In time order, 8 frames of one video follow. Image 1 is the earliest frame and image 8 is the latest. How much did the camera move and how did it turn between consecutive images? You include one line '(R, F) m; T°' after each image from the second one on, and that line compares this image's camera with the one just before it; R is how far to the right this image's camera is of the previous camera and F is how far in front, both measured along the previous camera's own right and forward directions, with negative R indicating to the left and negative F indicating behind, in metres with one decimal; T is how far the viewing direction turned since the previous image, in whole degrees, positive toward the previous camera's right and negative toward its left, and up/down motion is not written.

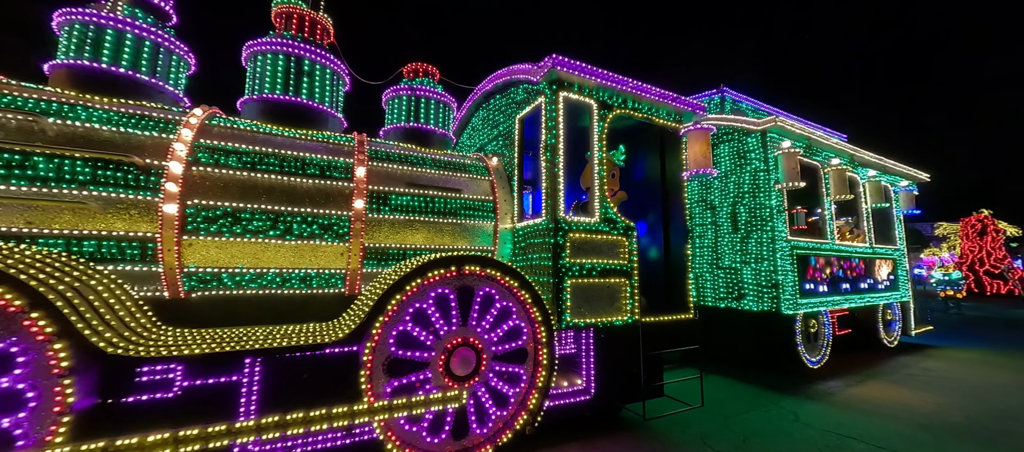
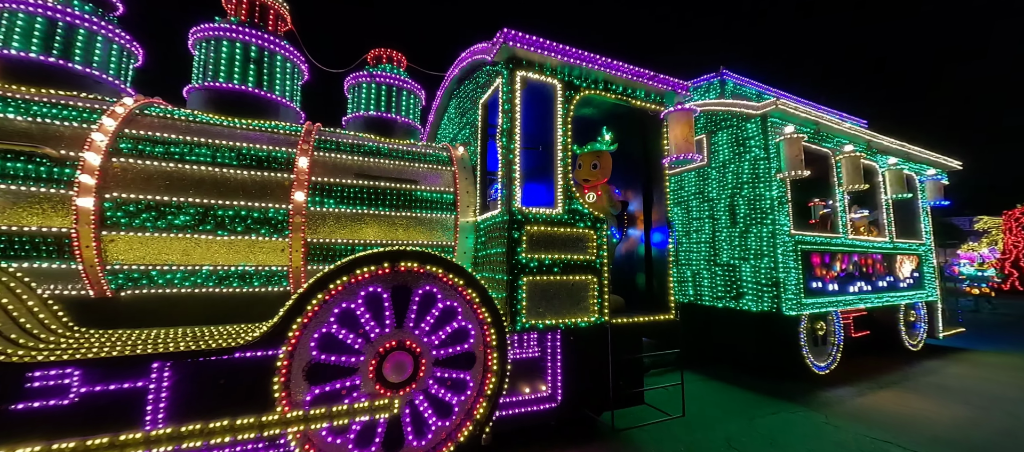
(+0.5, +0.3) m; -3°
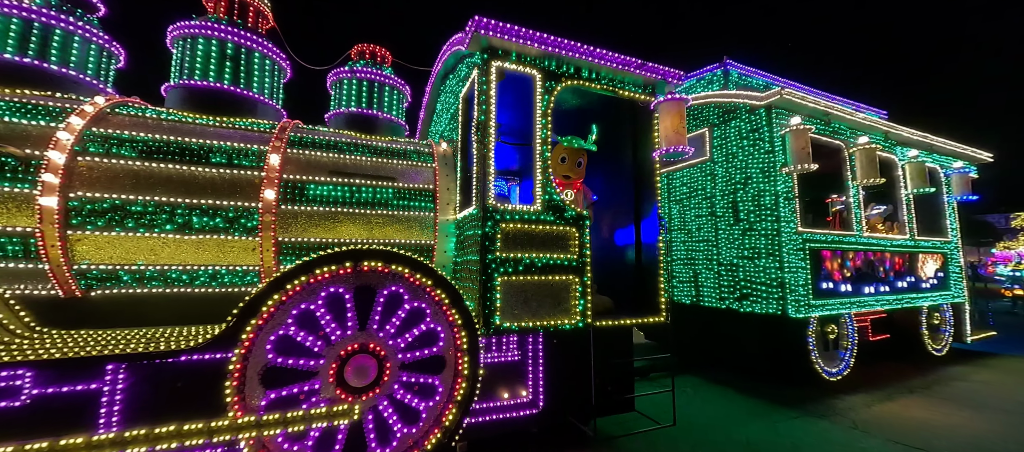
(+0.3, +0.1) m; -2°
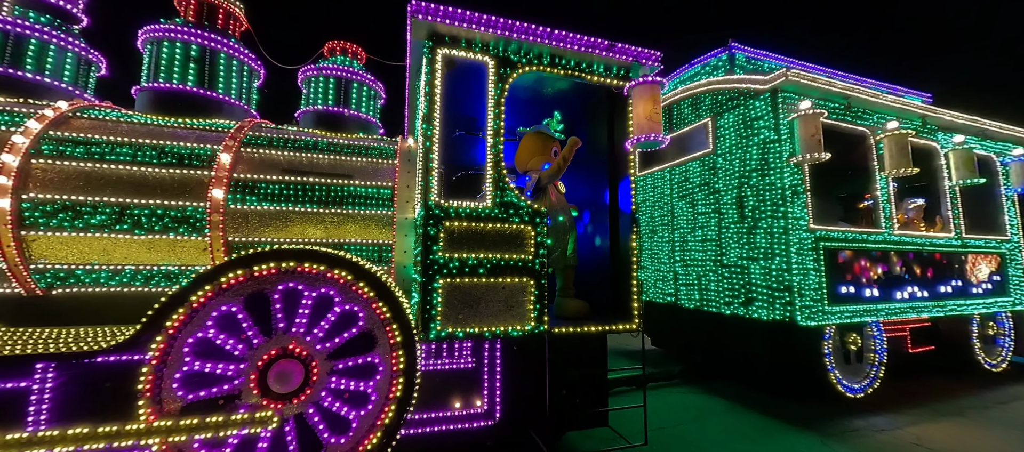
(+0.6, +0.2) m; -5°
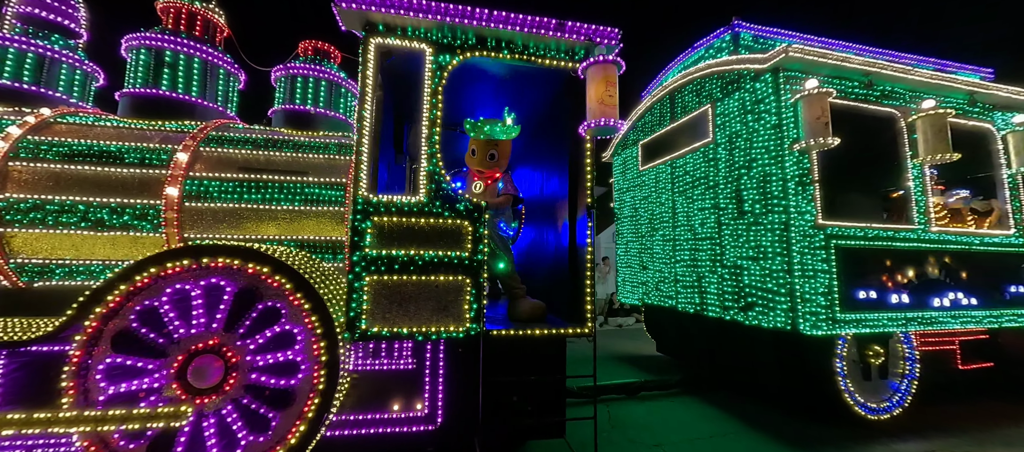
(+0.7, +0.2) m; -6°
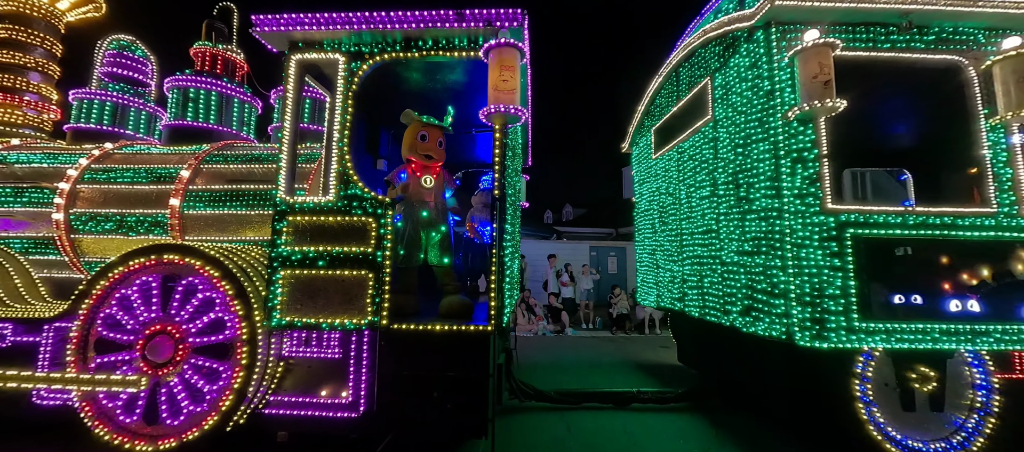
(+1.3, +0.2) m; -13°
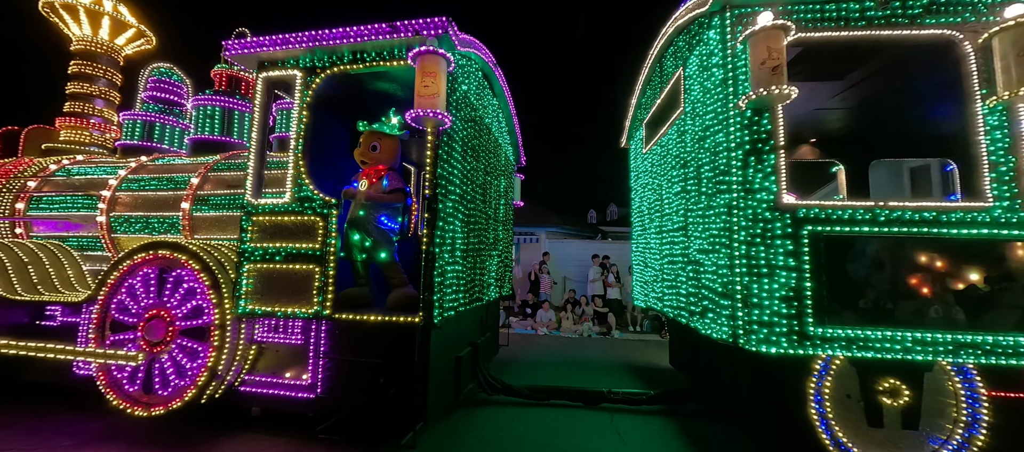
(+0.9, 0.0) m; -7°
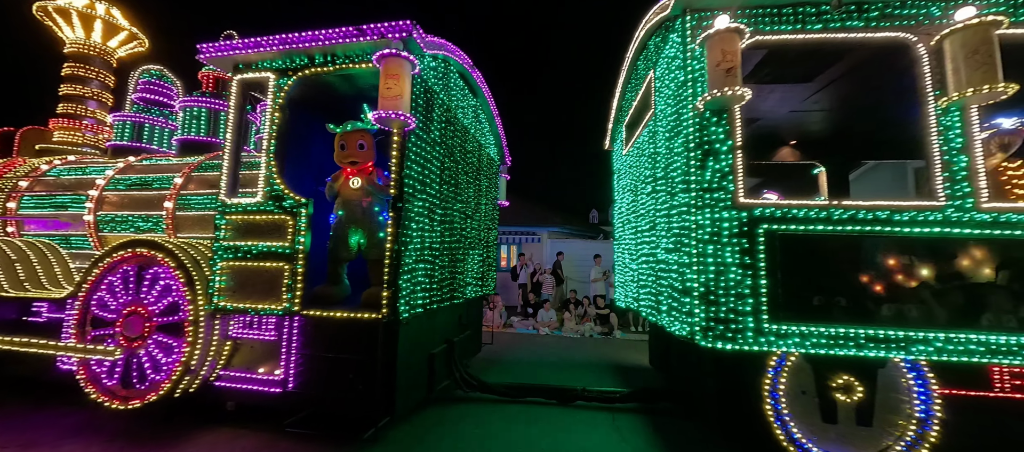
(+0.3, -0.1) m; 0°
